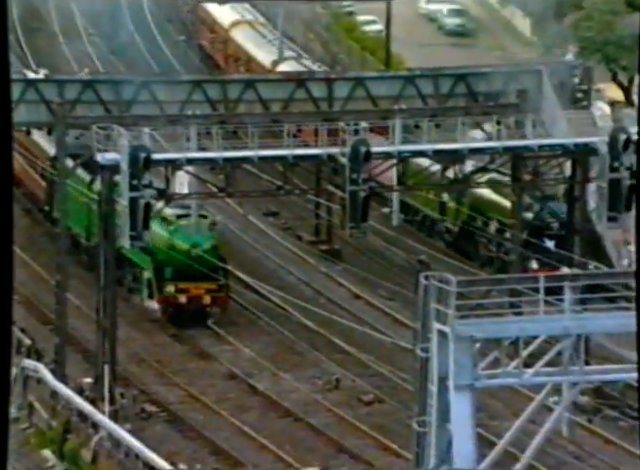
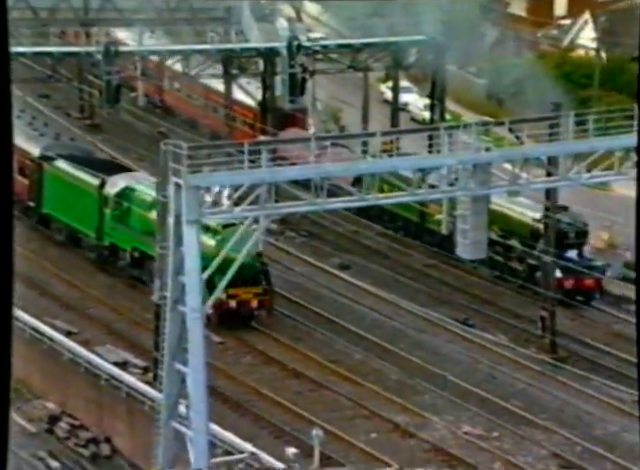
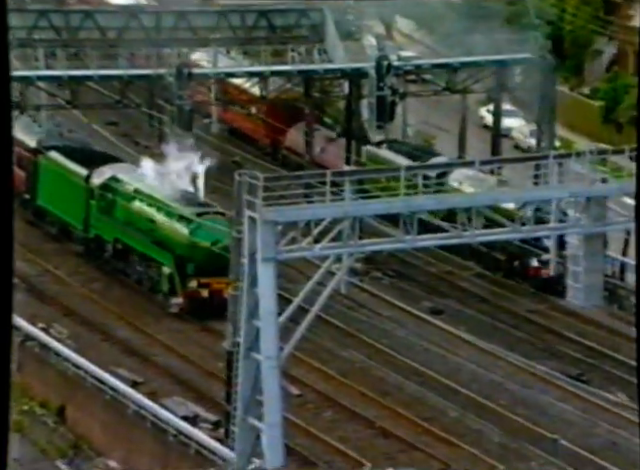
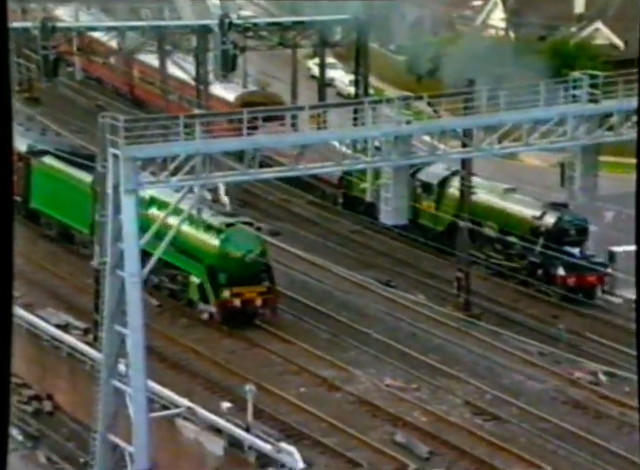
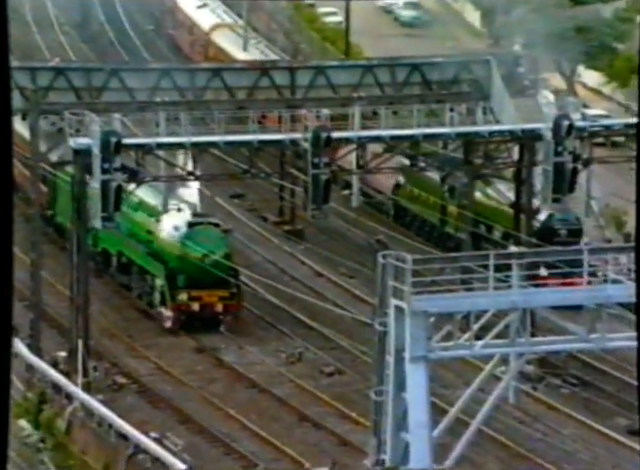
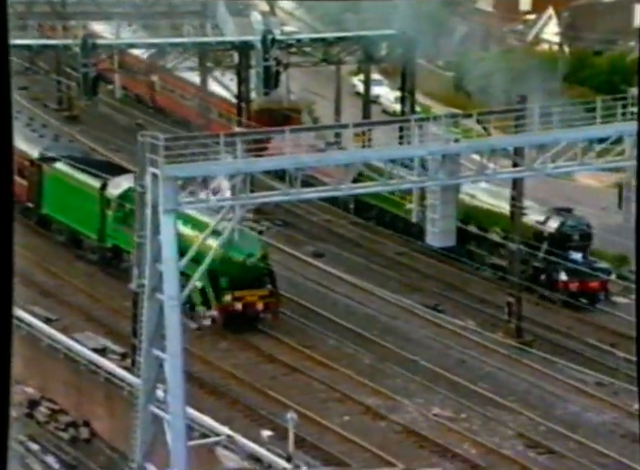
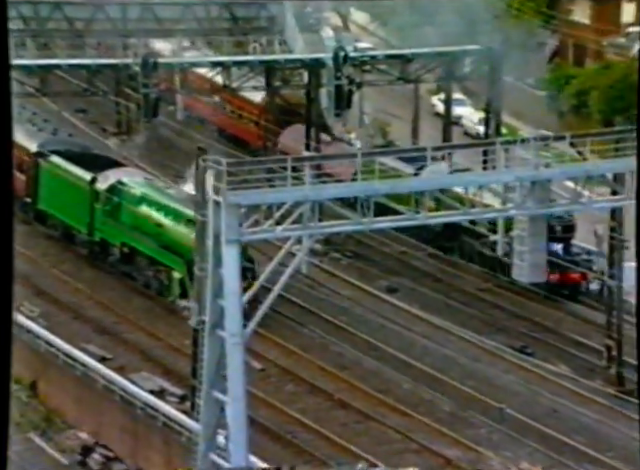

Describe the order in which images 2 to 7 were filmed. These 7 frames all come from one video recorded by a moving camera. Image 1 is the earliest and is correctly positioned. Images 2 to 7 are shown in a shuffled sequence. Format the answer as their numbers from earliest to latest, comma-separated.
5, 3, 7, 2, 6, 4
